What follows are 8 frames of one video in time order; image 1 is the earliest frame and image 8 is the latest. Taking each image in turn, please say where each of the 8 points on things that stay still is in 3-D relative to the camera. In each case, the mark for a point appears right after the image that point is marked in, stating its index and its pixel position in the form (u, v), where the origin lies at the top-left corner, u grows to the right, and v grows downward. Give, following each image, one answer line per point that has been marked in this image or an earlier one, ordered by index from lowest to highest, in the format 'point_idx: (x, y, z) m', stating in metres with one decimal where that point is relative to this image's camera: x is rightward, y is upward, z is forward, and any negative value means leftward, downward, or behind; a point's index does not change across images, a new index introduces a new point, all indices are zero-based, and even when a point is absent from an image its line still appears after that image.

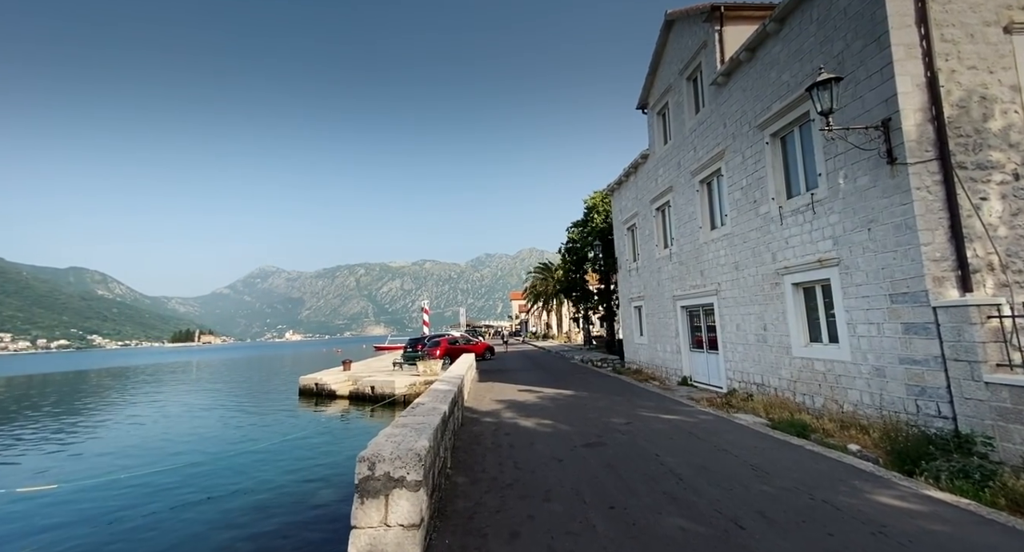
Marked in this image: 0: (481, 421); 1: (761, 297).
0: (-0.6, -2.7, +8.8) m
1: (+5.2, -0.5, +9.9) m
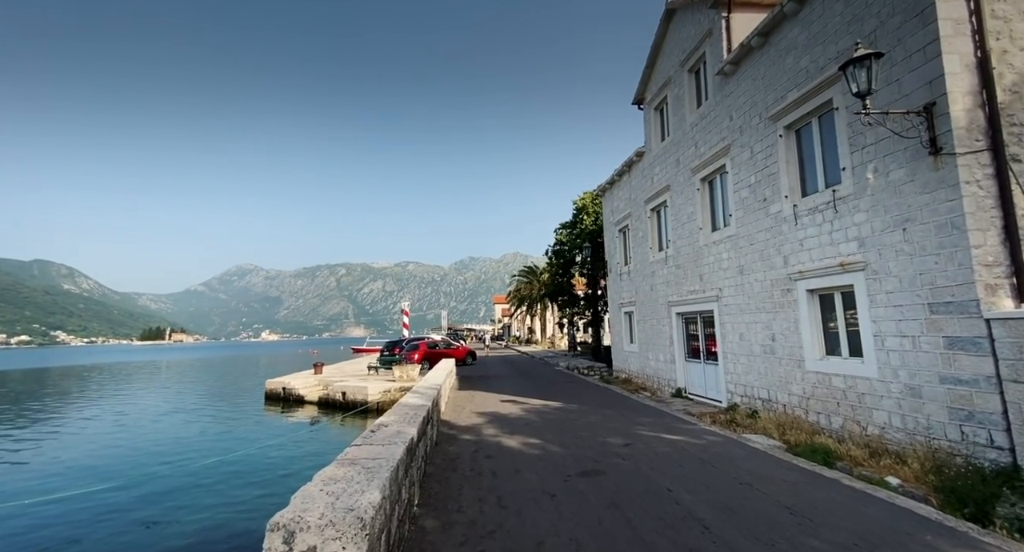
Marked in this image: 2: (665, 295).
0: (-0.9, -2.7, +7.7) m
1: (+4.9, -0.6, +9.0) m
2: (+4.4, -0.6, +13.8) m
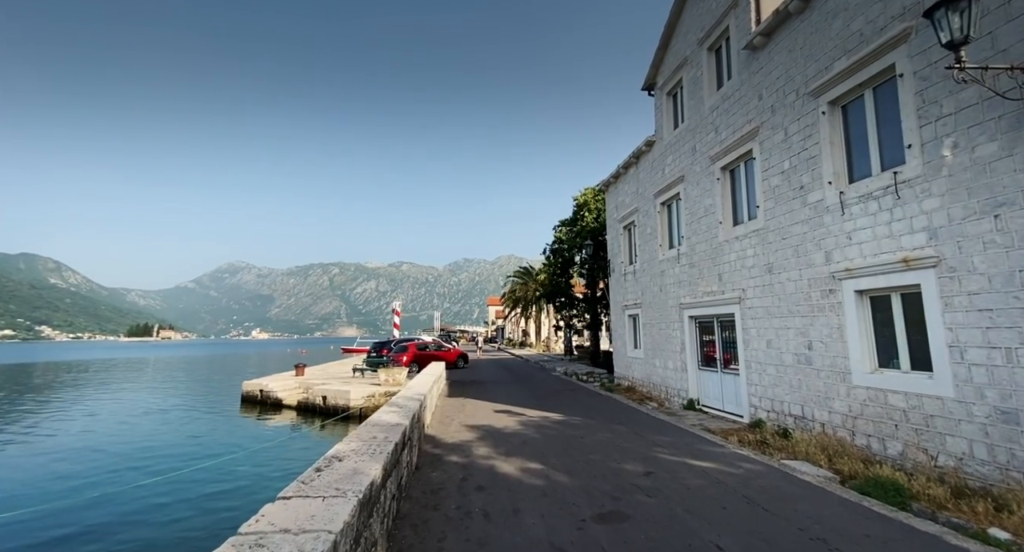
0: (-0.9, -2.5, +6.5) m
1: (+4.9, -0.5, +7.9) m
2: (+4.3, -0.6, +12.6) m
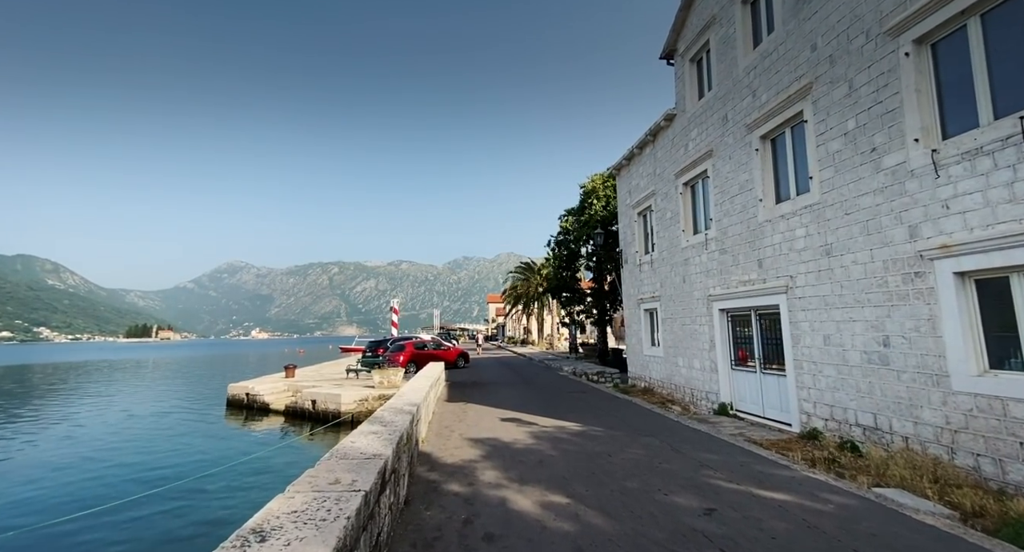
0: (-0.7, -2.3, +5.1) m
1: (+5.0, -0.3, +6.5) m
2: (+4.5, -0.3, +11.2) m
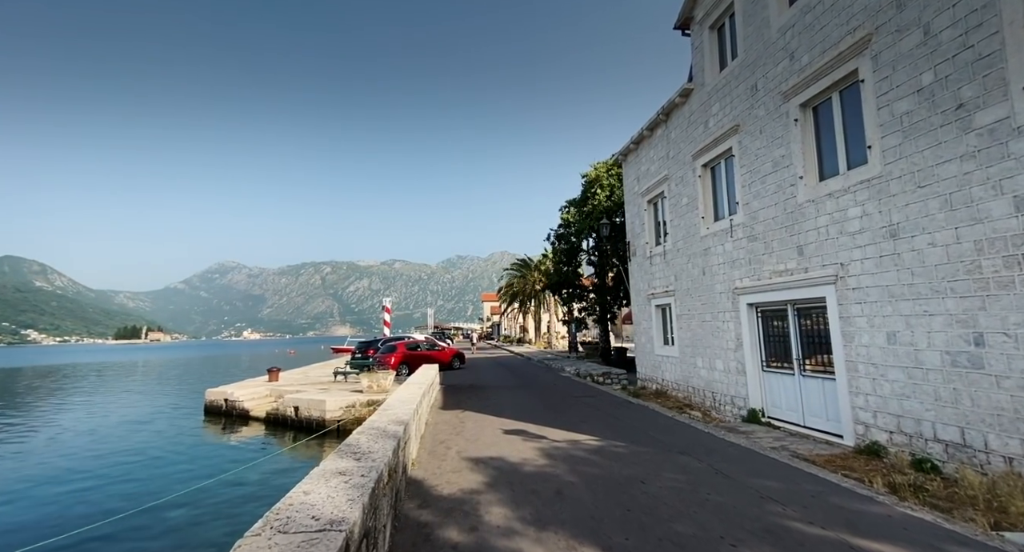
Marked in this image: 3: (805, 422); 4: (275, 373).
0: (-0.6, -2.2, +3.9) m
1: (+5.1, -0.1, +5.3) m
2: (+4.5, -0.1, +10.0) m
3: (+4.9, -2.4, +8.0) m
4: (-9.6, -3.9, +19.1) m
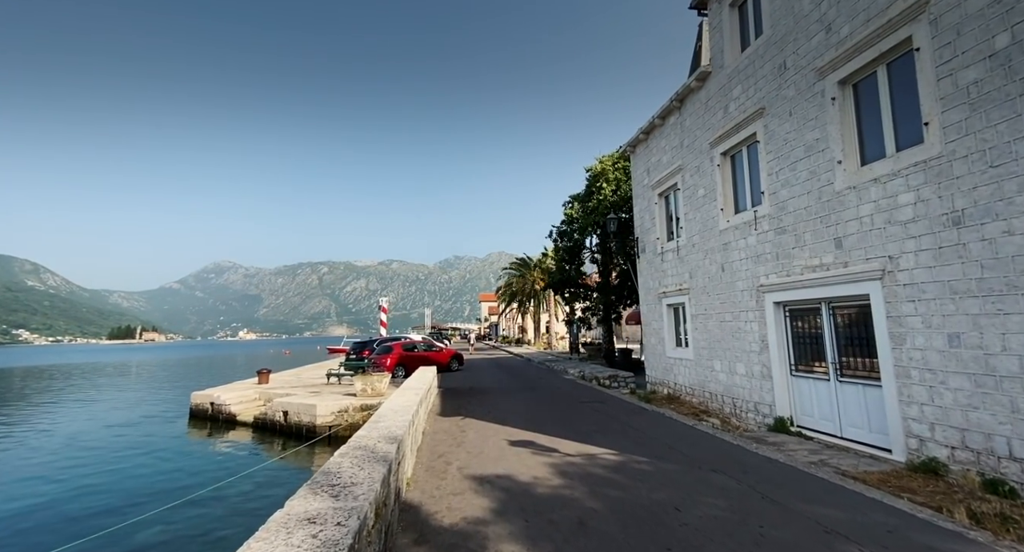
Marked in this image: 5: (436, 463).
0: (-0.5, -2.1, +3.1) m
1: (+5.2, 0.0, +4.6) m
2: (+4.6, 0.0, +9.3) m
3: (+5.0, -2.4, +7.2) m
4: (-9.5, -3.8, +18.3) m
5: (-1.0, -2.5, +6.3) m
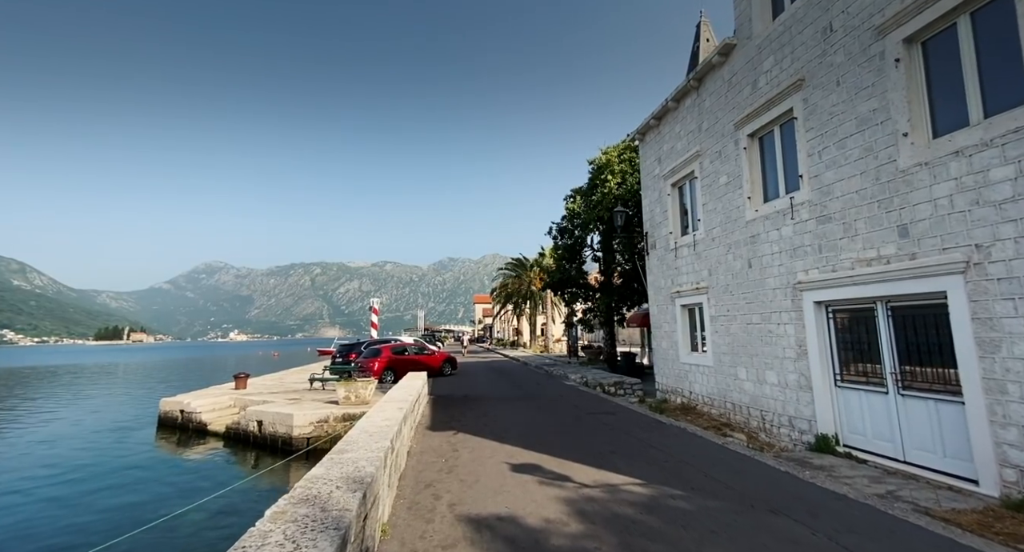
0: (-0.4, -2.0, +1.9) m
1: (+5.3, +0.1, +3.4) m
2: (+4.6, 0.0, +8.2) m
3: (+5.1, -2.3, +6.1) m
4: (-9.7, -3.7, +17.0) m
5: (-1.0, -2.4, +5.1) m
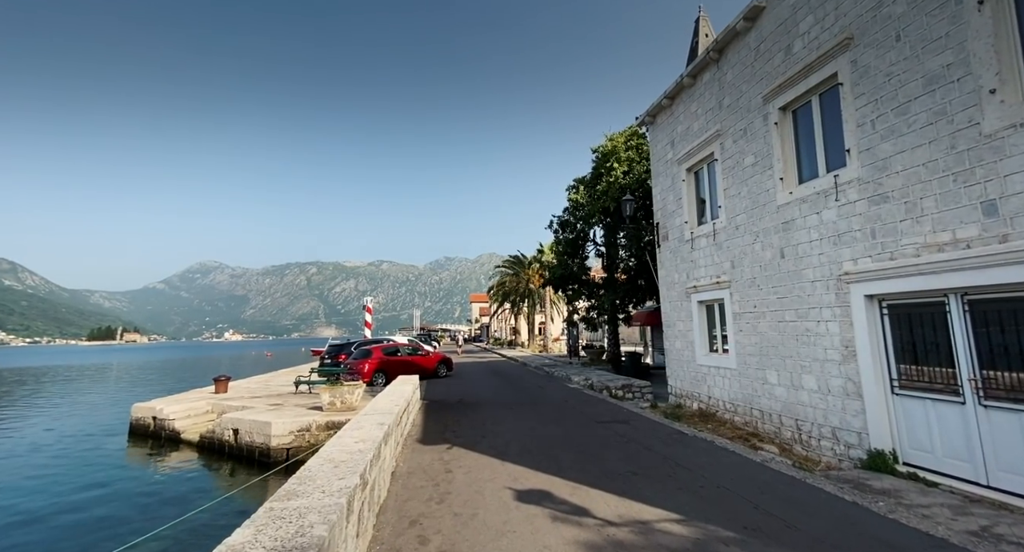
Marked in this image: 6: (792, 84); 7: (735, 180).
0: (-0.3, -1.9, +0.8) m
1: (+5.4, +0.2, +2.4) m
2: (+4.7, +0.2, +7.1) m
3: (+5.1, -2.2, +5.0) m
4: (-9.7, -3.6, +15.8) m
5: (-0.9, -2.2, +4.0) m
6: (+4.5, +3.1, +7.7) m
7: (+4.3, +1.8, +9.2) m
